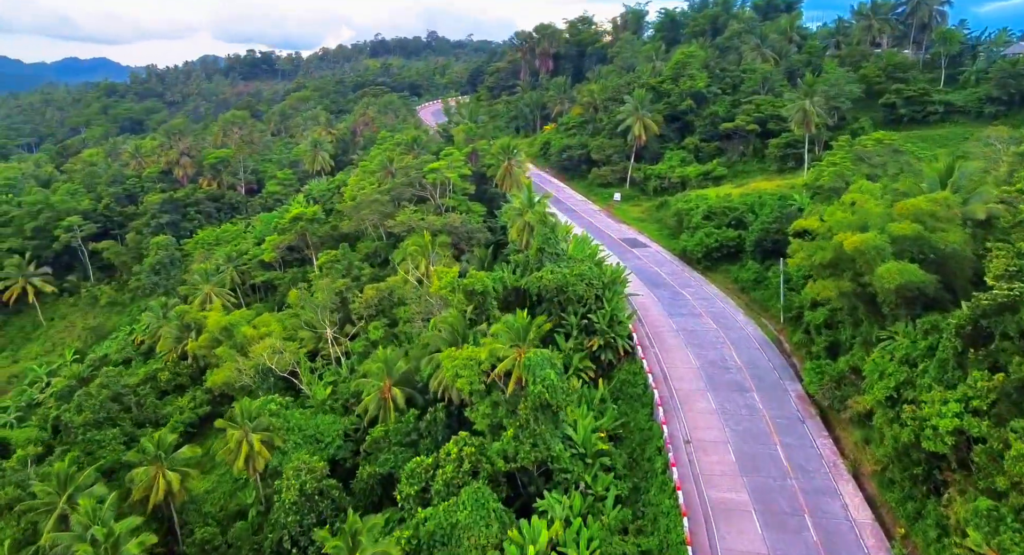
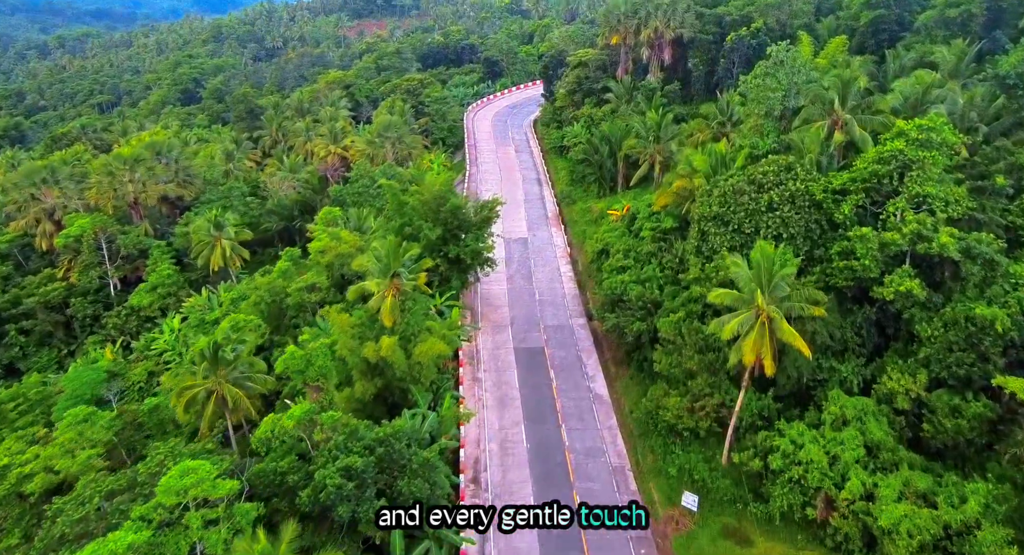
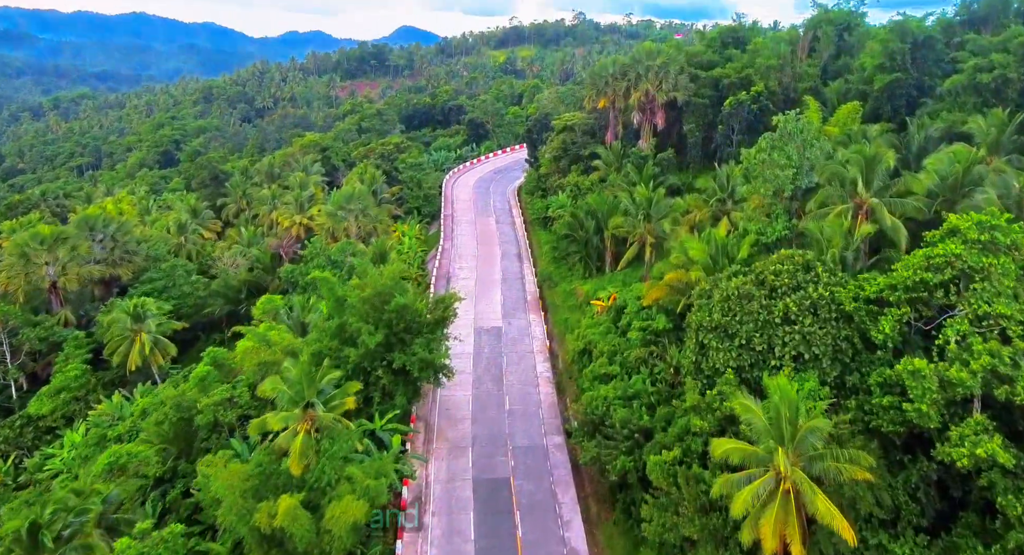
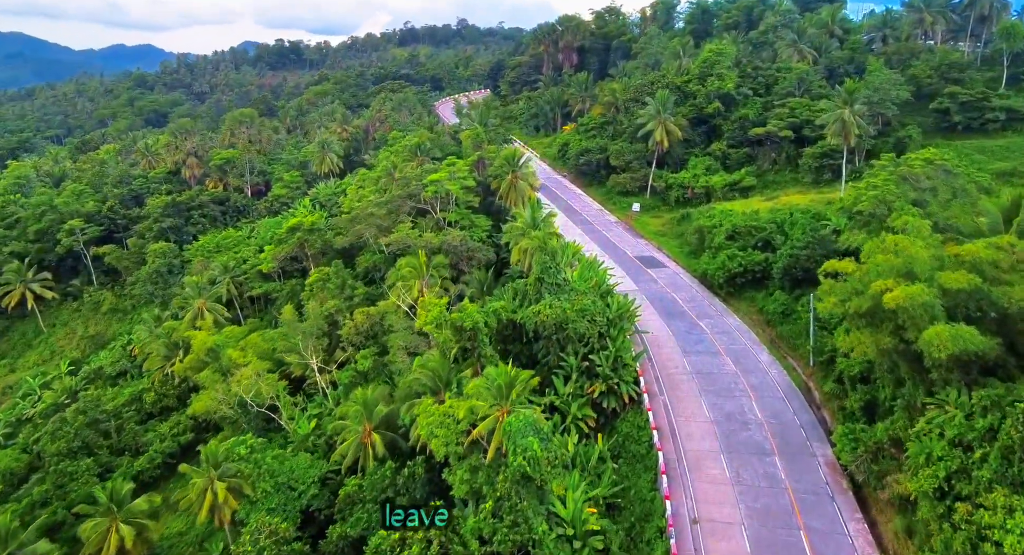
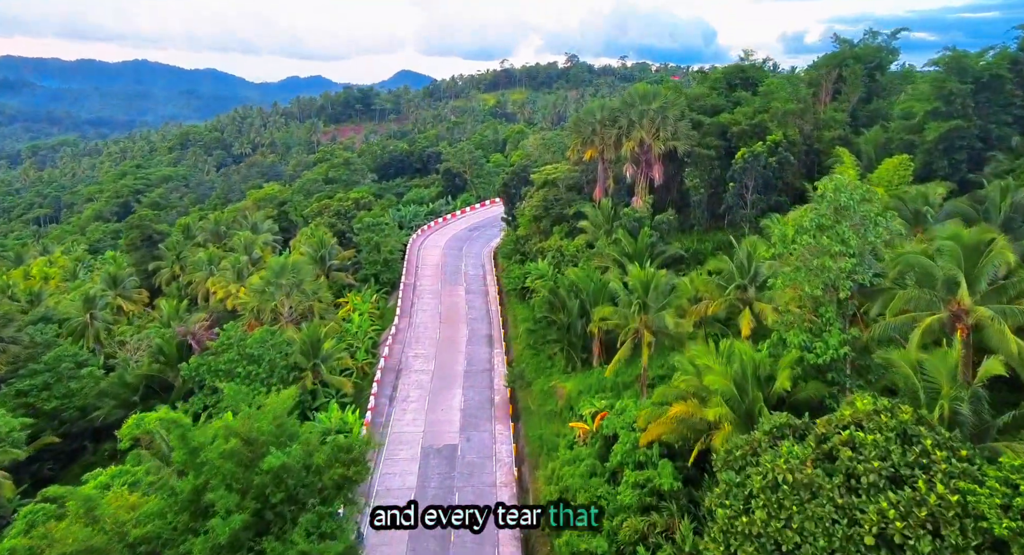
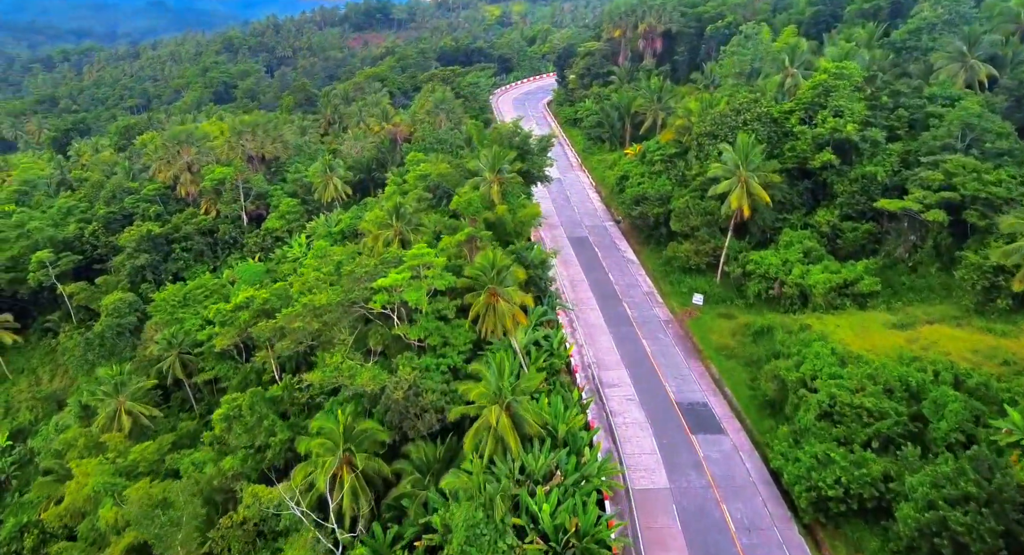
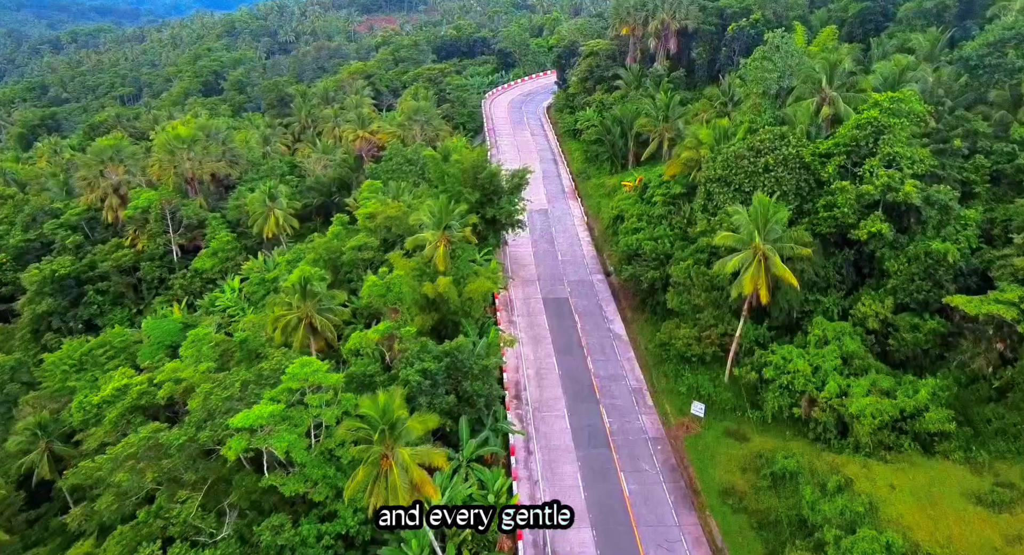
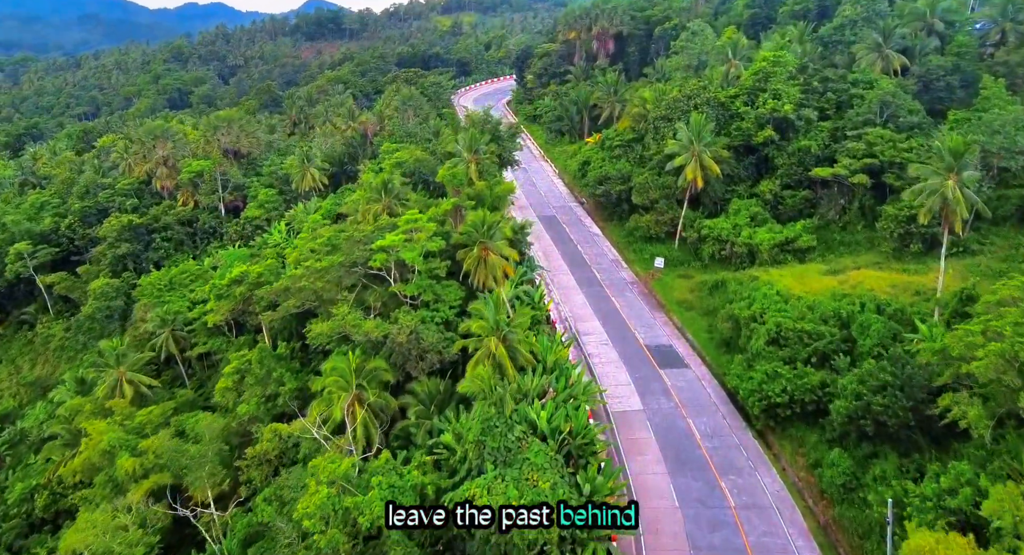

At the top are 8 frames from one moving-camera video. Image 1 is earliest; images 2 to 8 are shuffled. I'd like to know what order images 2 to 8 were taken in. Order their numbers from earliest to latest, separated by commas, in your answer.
4, 8, 6, 7, 2, 3, 5
